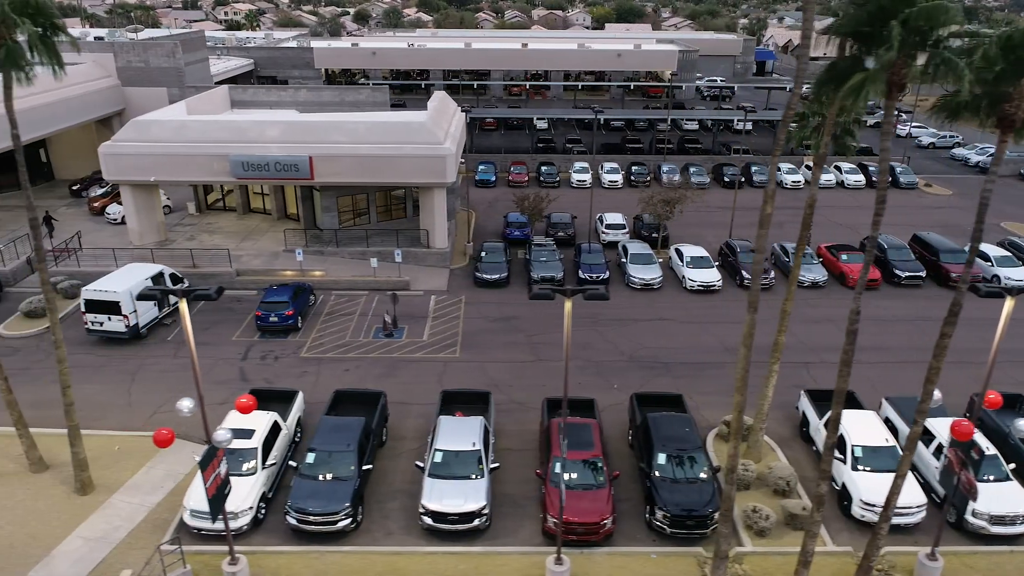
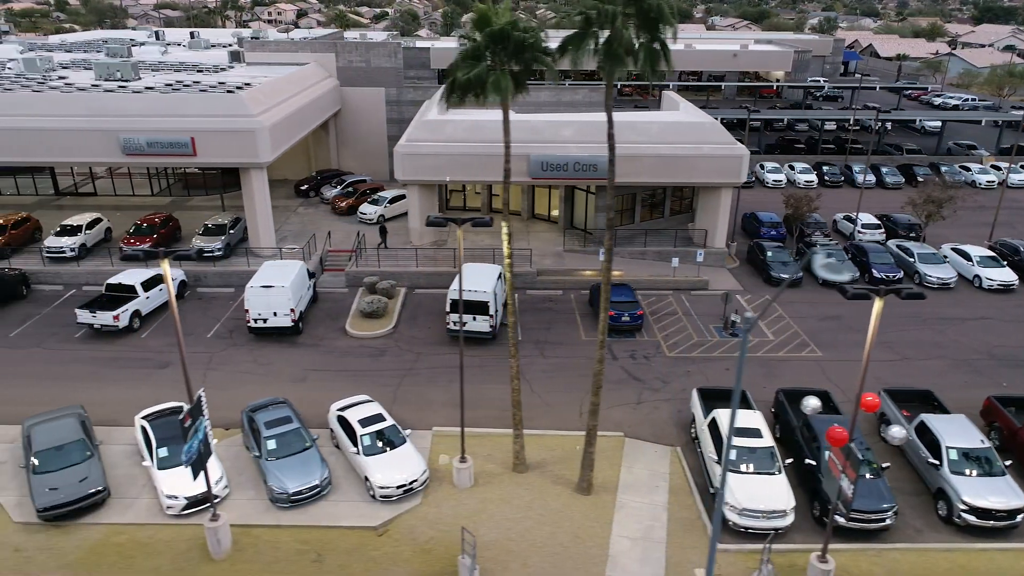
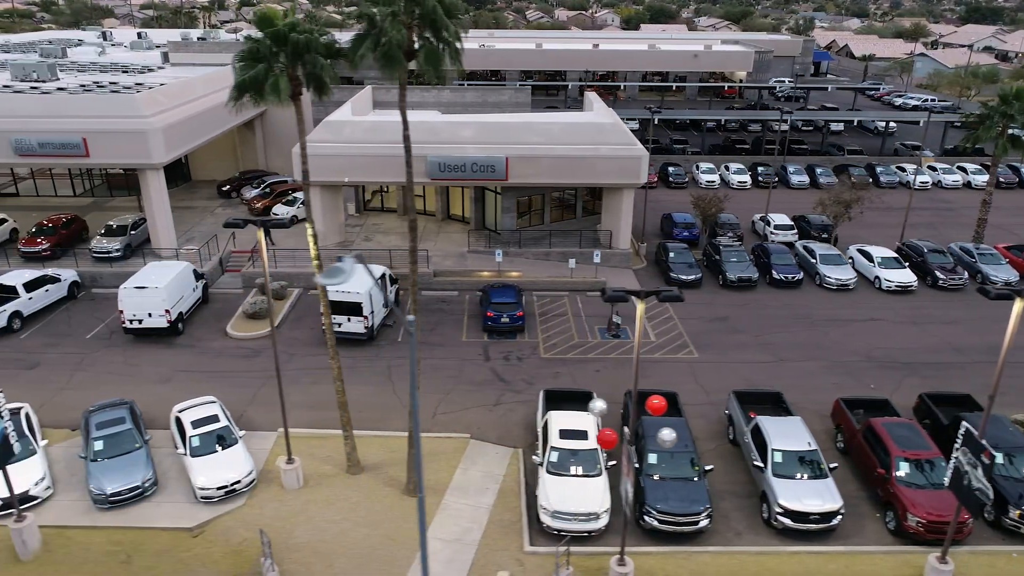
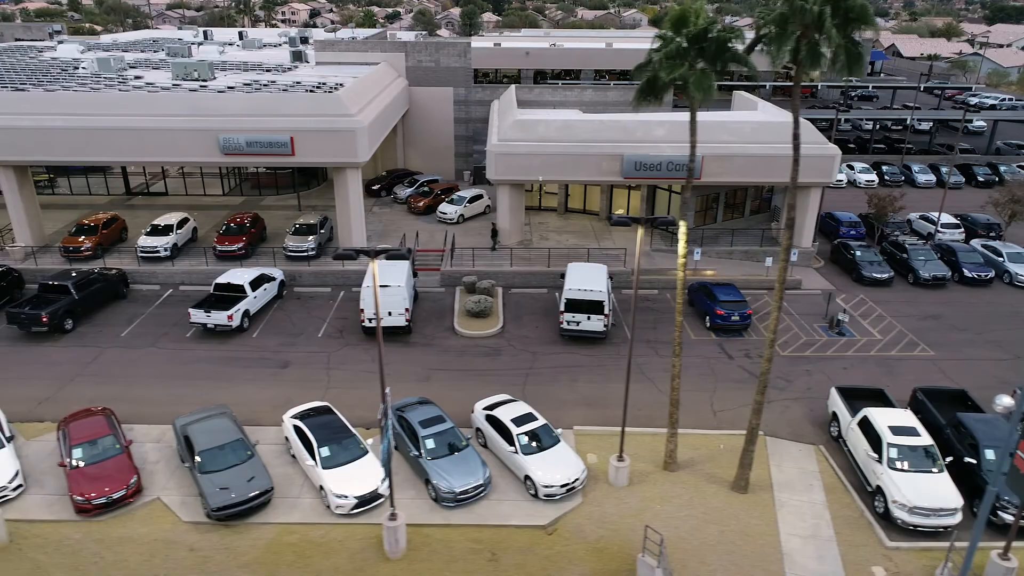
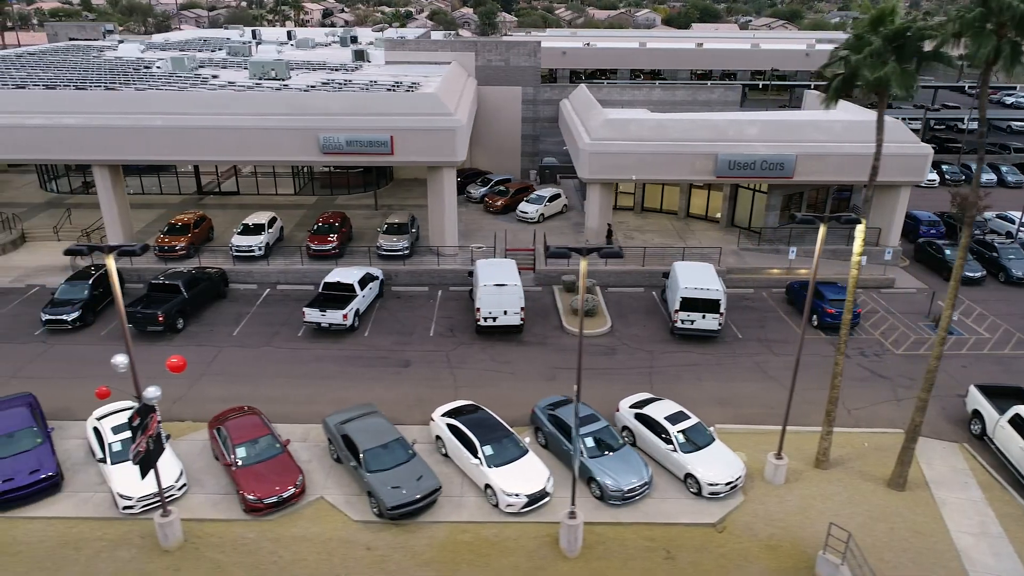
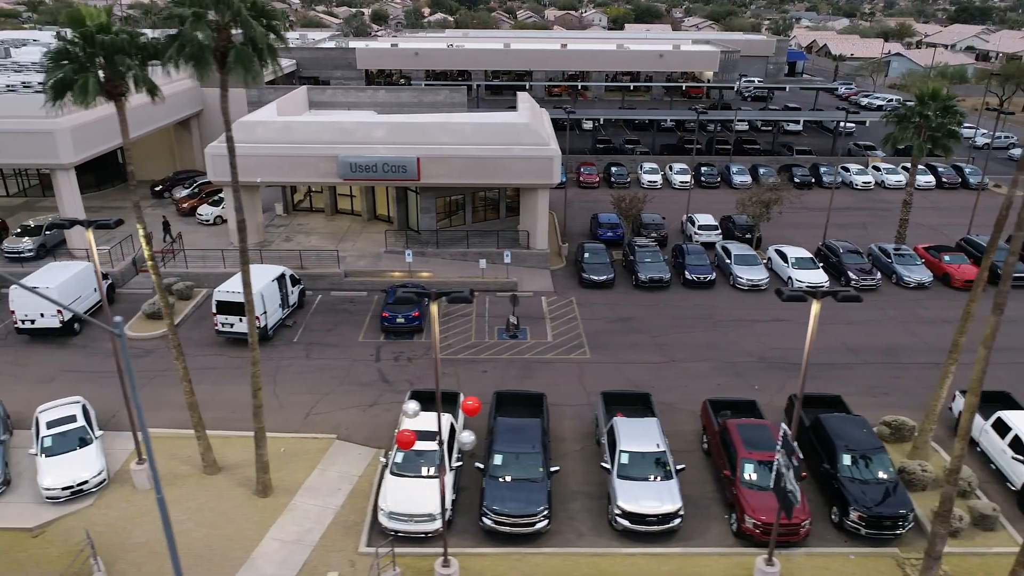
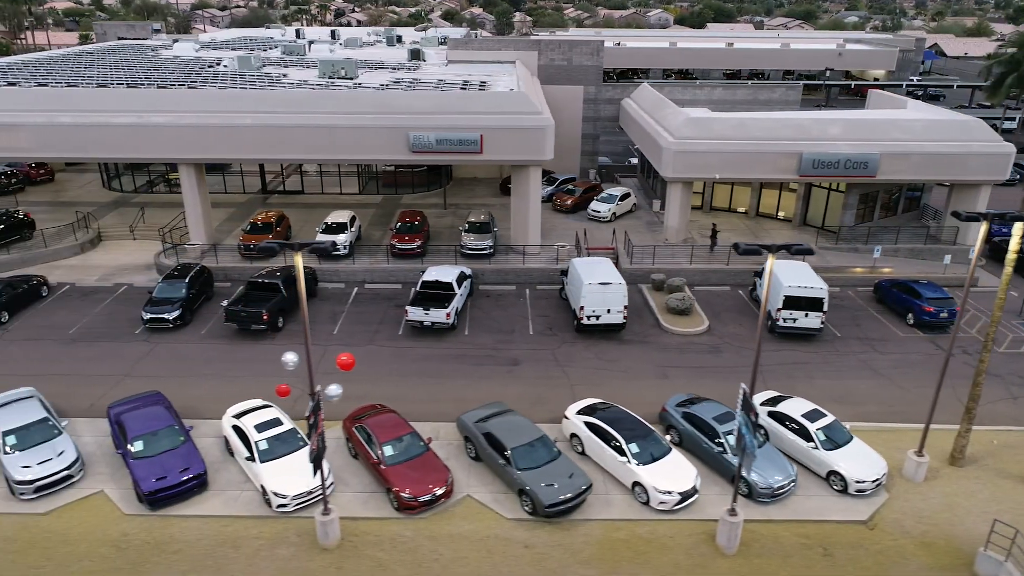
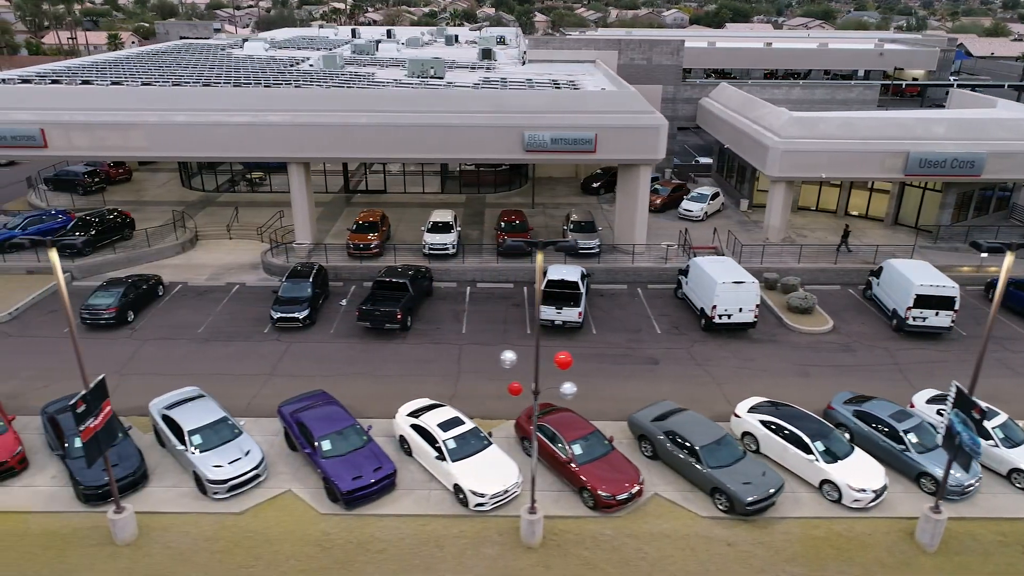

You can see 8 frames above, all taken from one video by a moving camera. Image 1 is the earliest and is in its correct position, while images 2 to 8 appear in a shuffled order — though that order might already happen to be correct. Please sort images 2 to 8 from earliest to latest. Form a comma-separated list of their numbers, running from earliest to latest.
6, 3, 2, 4, 5, 7, 8
